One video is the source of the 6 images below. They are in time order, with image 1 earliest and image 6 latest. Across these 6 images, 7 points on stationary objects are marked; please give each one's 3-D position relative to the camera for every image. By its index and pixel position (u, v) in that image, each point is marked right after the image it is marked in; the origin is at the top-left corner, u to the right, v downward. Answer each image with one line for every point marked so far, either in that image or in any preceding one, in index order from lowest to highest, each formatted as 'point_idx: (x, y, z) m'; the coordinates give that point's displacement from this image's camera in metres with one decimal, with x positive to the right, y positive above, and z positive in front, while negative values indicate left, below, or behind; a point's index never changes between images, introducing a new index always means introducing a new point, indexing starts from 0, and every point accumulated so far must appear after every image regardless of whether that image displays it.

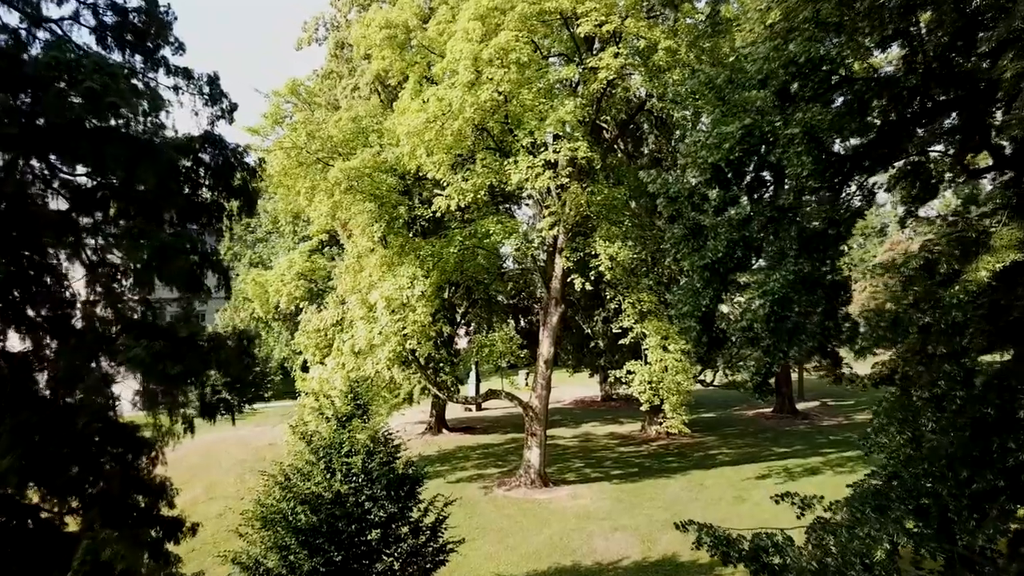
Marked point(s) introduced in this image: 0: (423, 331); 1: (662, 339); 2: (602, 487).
0: (-1.7, -0.8, +15.7) m
1: (+2.9, -1.0, +16.2) m
2: (+1.9, -4.2, +17.1) m
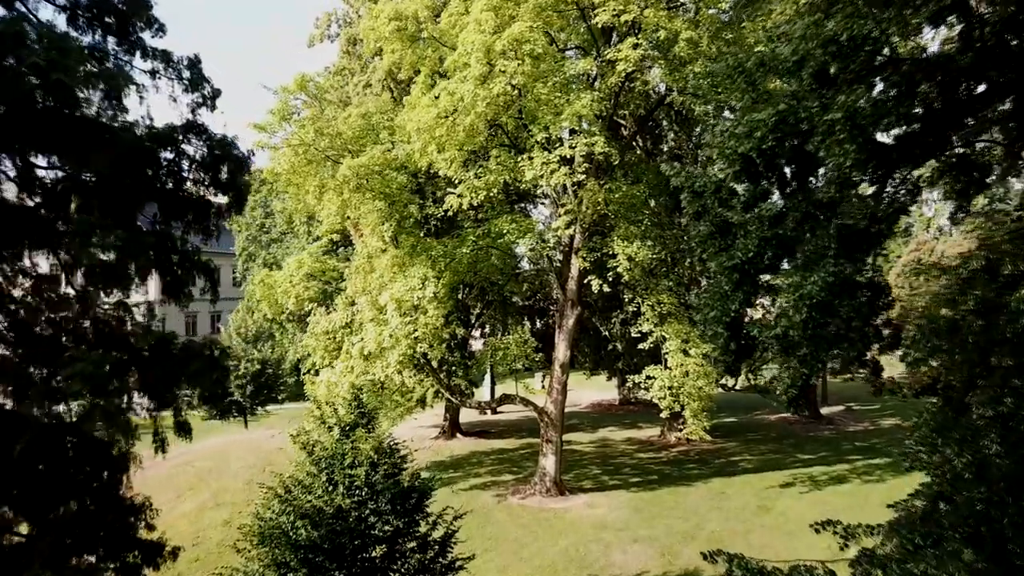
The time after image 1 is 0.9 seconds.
0: (-1.4, -0.8, +15.2) m
1: (+3.2, -1.0, +15.6) m
2: (+2.2, -4.2, +16.5) m
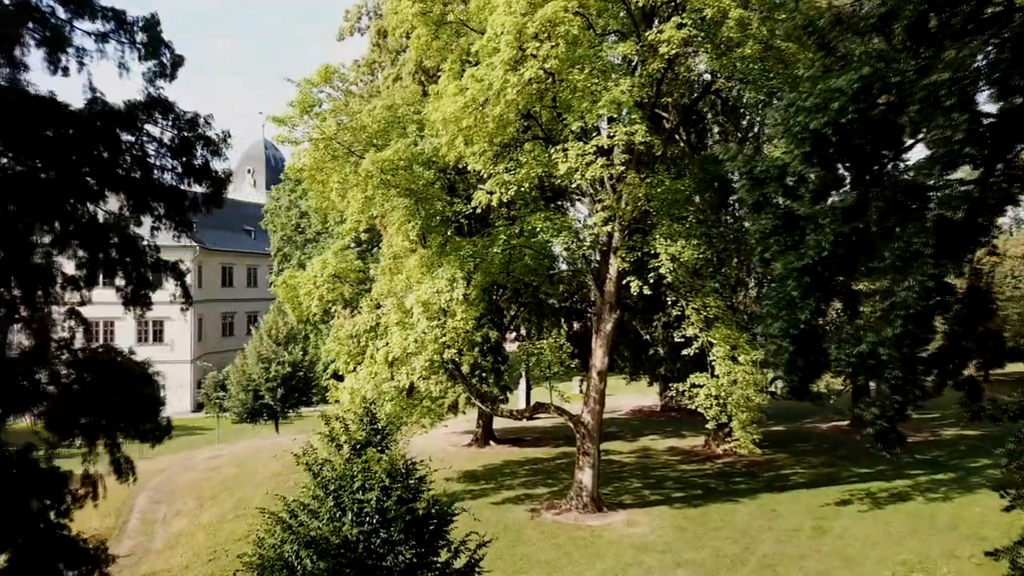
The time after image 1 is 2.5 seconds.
0: (-0.9, -0.9, +14.3) m
1: (+3.8, -1.1, +14.5) m
2: (+2.8, -4.2, +15.4) m
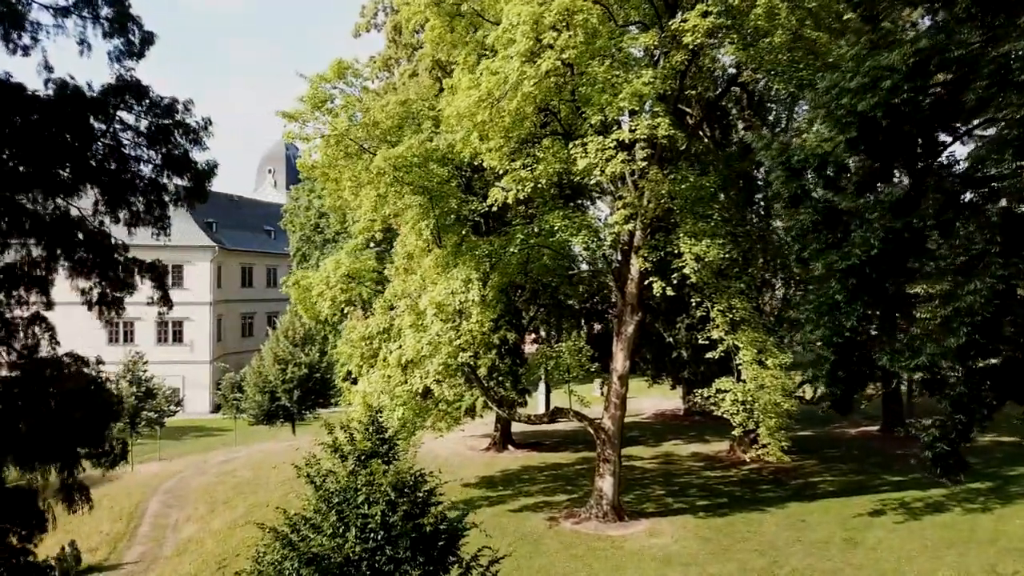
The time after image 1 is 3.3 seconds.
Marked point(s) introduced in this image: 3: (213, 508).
0: (-0.6, -0.9, +13.8) m
1: (+4.1, -1.1, +13.9) m
2: (+3.1, -4.2, +14.8) m
3: (-6.5, -4.7, +17.7) m
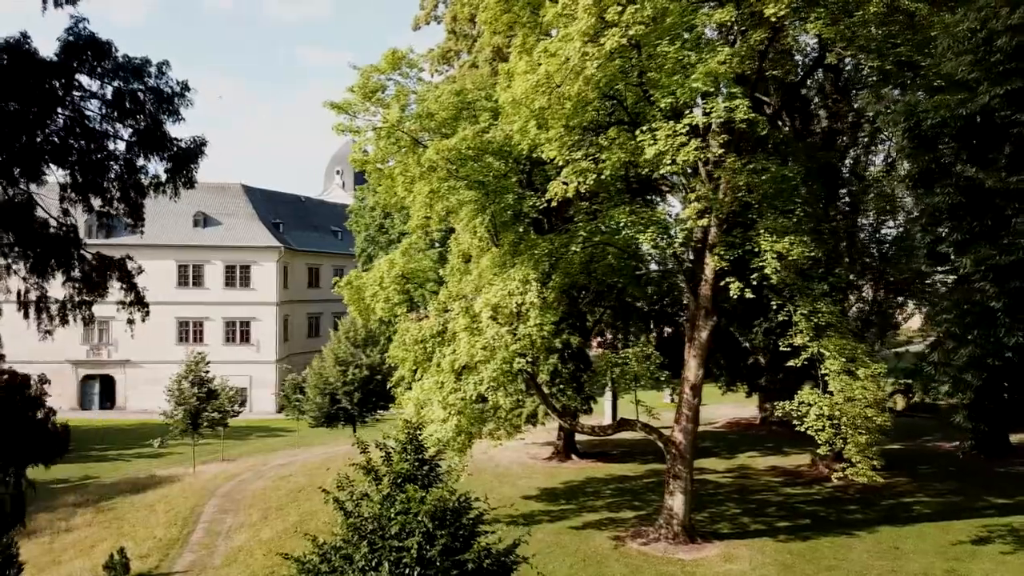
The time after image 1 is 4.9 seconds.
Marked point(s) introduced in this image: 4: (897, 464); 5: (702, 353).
0: (+0.4, -0.9, +12.8) m
1: (+5.1, -1.1, +12.5) m
2: (+4.2, -4.3, +13.5) m
3: (-5.2, -4.8, +17.2) m
4: (+9.2, -4.2, +19.6) m
5: (+3.2, -1.1, +13.8) m
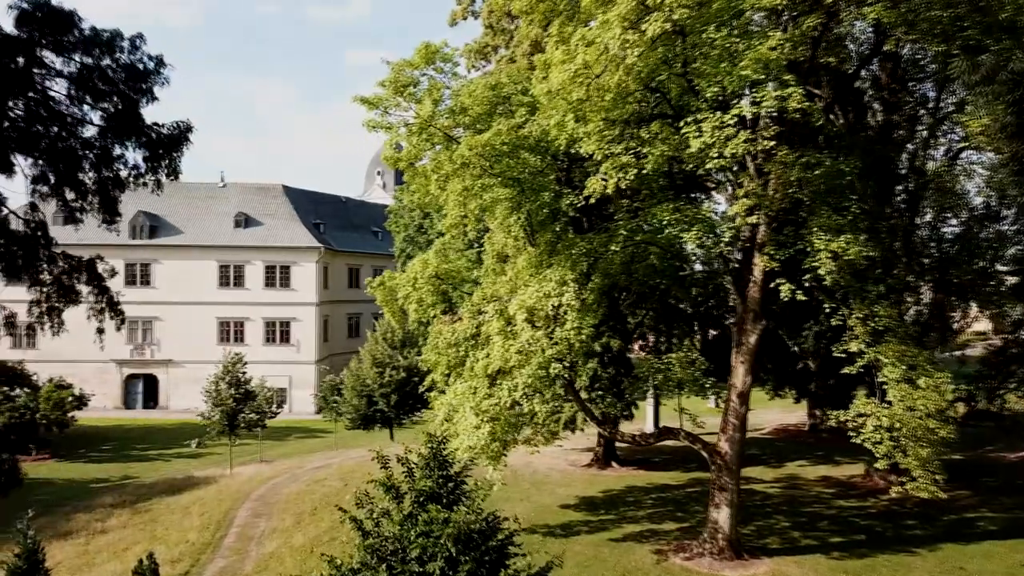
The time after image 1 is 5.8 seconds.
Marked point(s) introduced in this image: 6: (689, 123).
0: (+1.0, -0.9, +12.2) m
1: (+5.6, -1.2, +11.7) m
2: (+4.7, -4.3, +12.7) m
3: (-4.4, -4.8, +16.8) m
4: (+10.0, -4.2, +18.5) m
5: (+3.8, -1.1, +13.0) m
6: (+2.4, +2.3, +11.3) m
